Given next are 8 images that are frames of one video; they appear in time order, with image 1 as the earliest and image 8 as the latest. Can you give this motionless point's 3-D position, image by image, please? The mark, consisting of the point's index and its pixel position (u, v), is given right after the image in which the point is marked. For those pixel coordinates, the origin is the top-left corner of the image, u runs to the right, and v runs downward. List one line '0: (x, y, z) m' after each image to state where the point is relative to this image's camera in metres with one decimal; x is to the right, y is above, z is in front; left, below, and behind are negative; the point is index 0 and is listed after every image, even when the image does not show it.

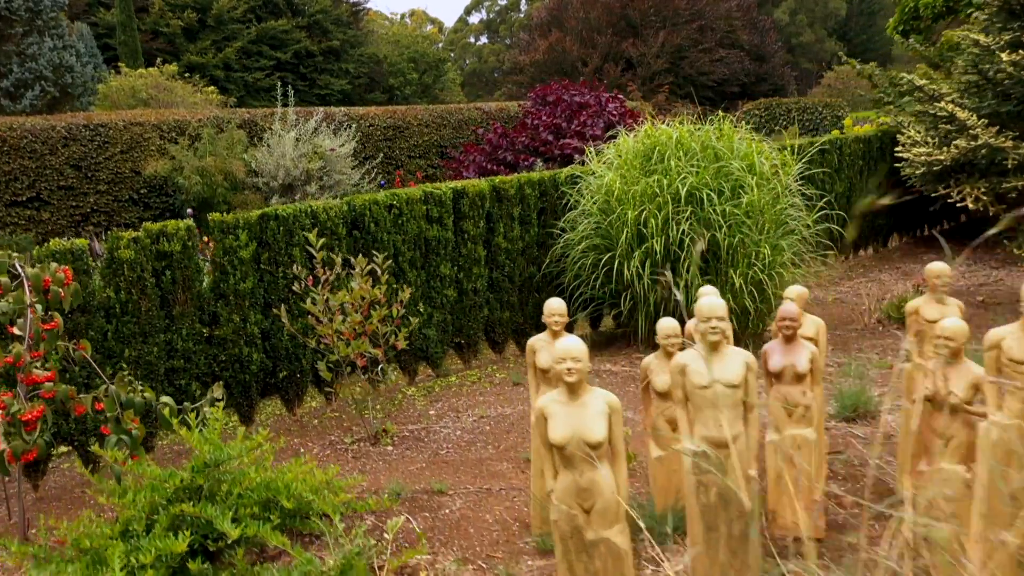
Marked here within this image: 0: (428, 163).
0: (-1.1, +1.6, +10.9) m
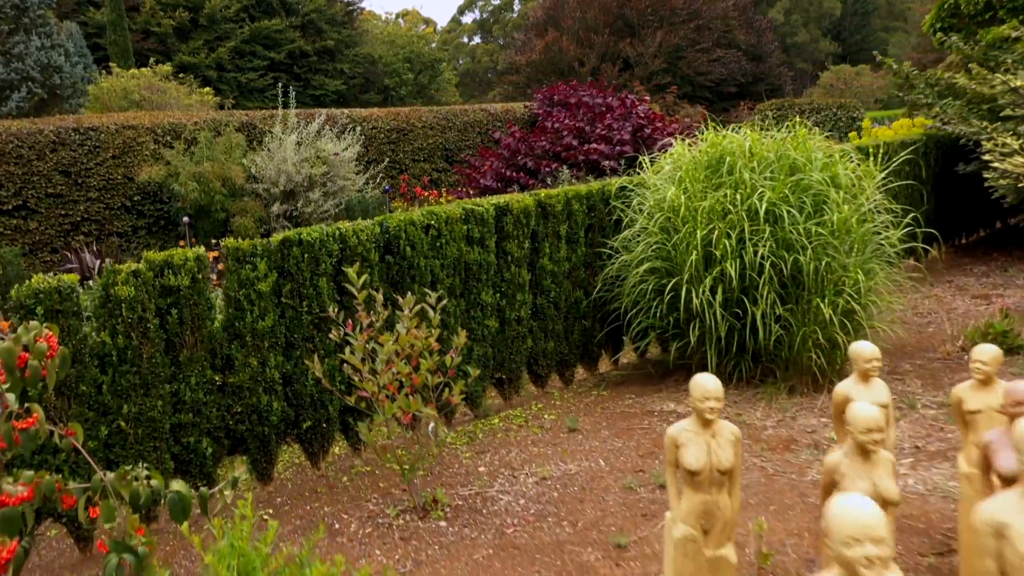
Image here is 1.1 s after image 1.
0: (-1.0, +1.5, +10.5) m
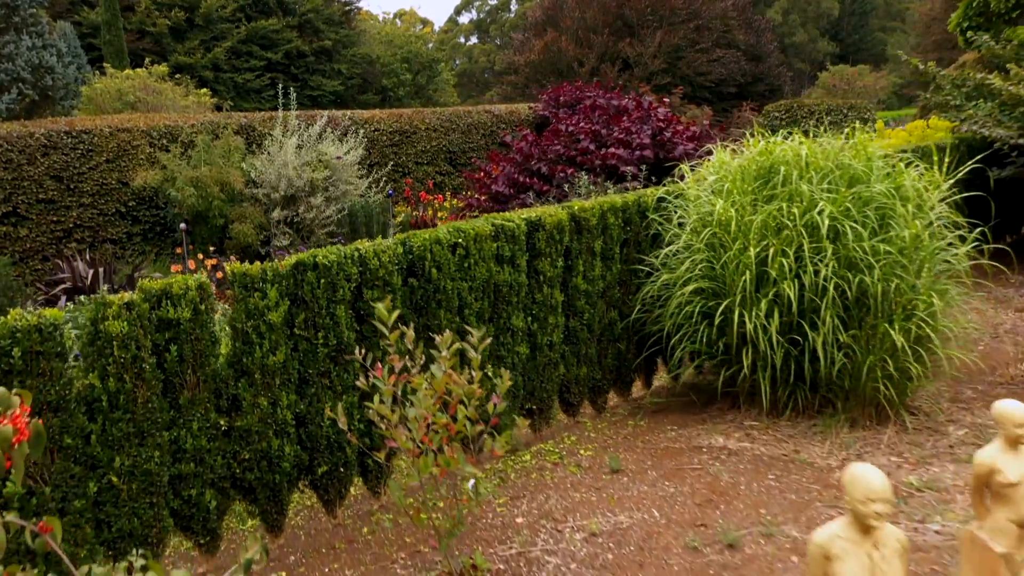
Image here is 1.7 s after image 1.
0: (-0.9, +1.4, +10.2) m
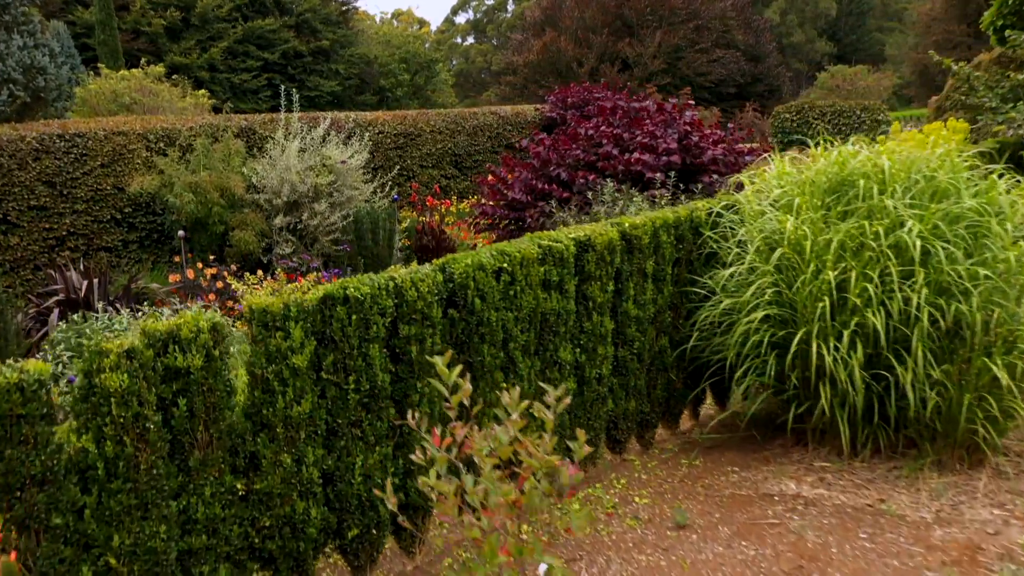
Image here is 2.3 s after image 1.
0: (-0.8, +1.3, +9.9) m
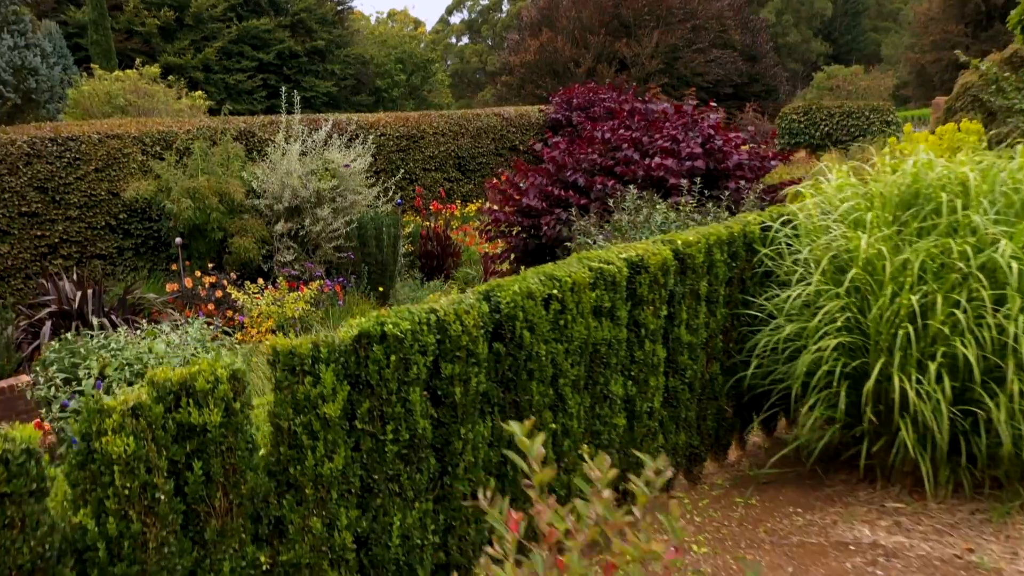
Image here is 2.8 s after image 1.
0: (-0.8, +1.3, +9.6) m
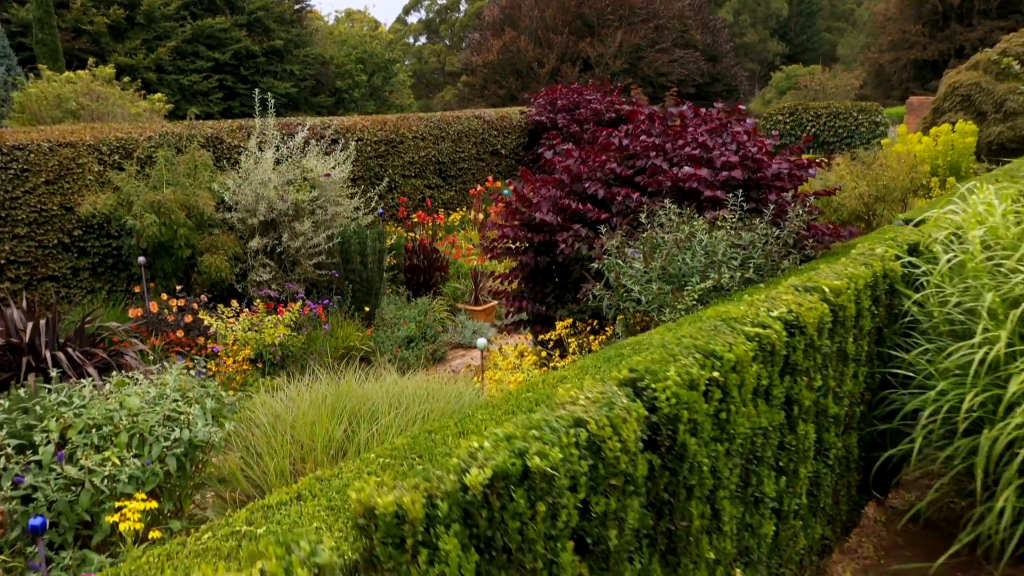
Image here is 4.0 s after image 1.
0: (-0.9, +1.1, +9.1) m
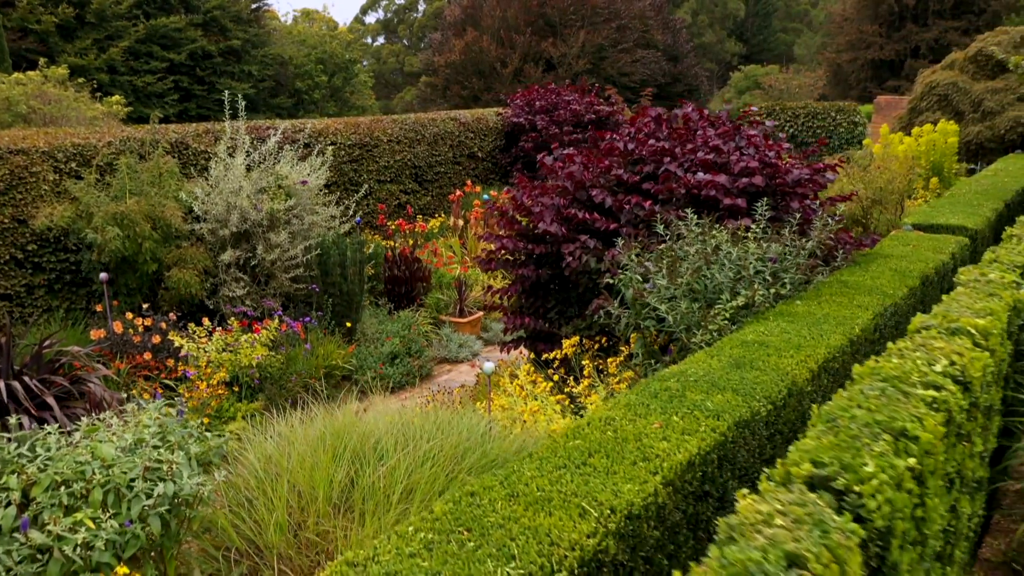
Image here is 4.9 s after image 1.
0: (-1.1, +1.0, +8.7) m
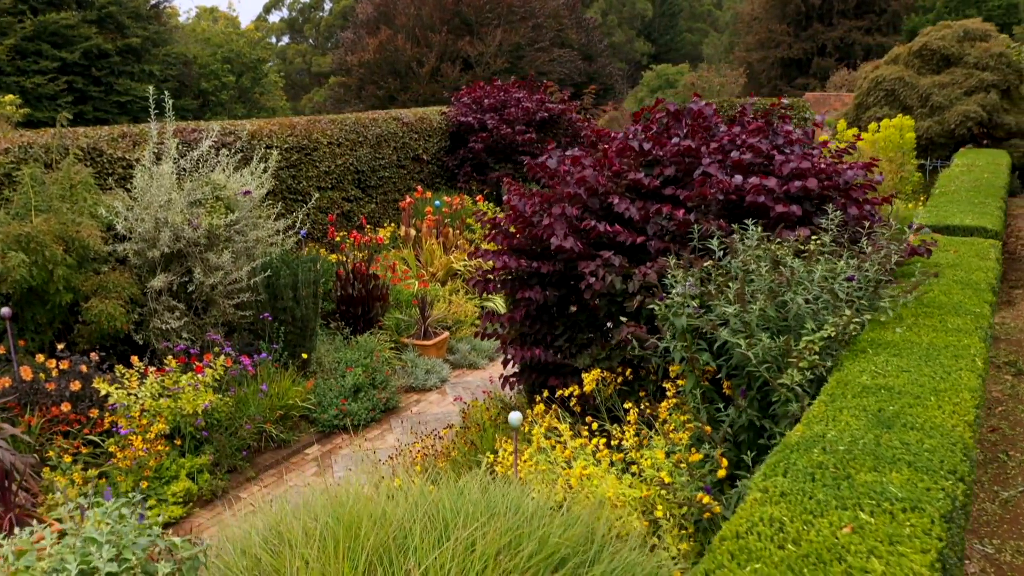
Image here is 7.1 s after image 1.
0: (-1.5, +0.8, +7.8) m
